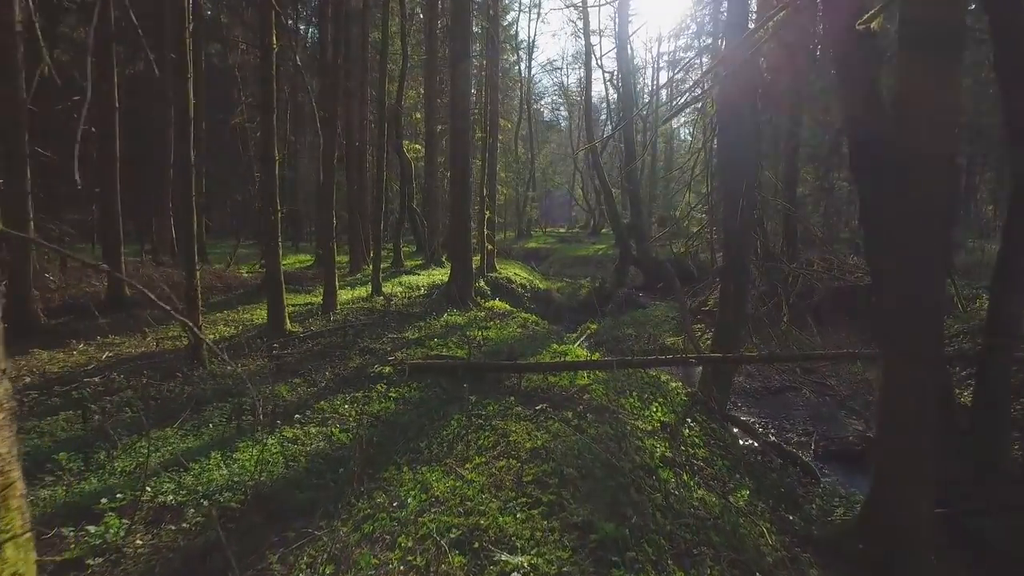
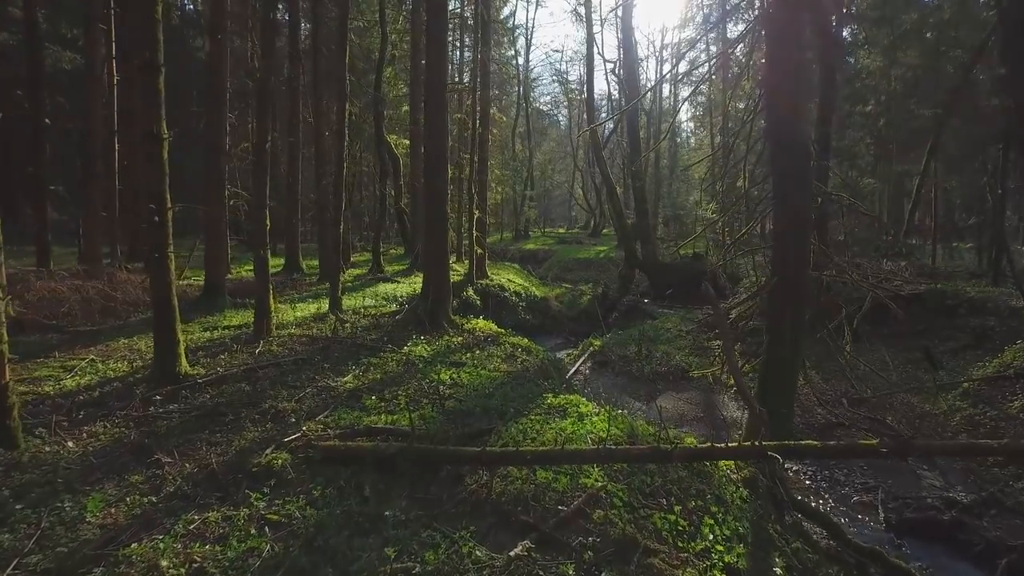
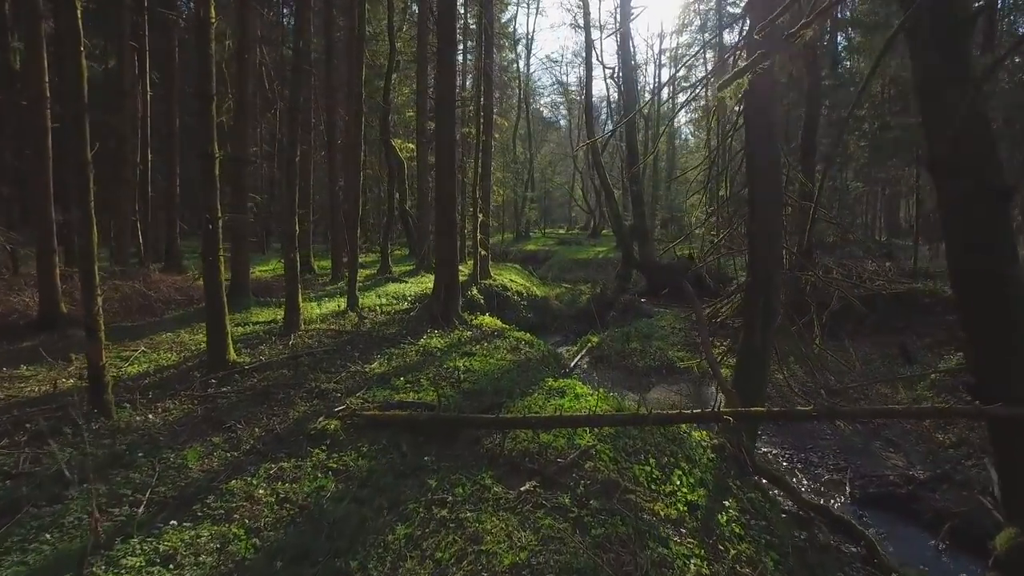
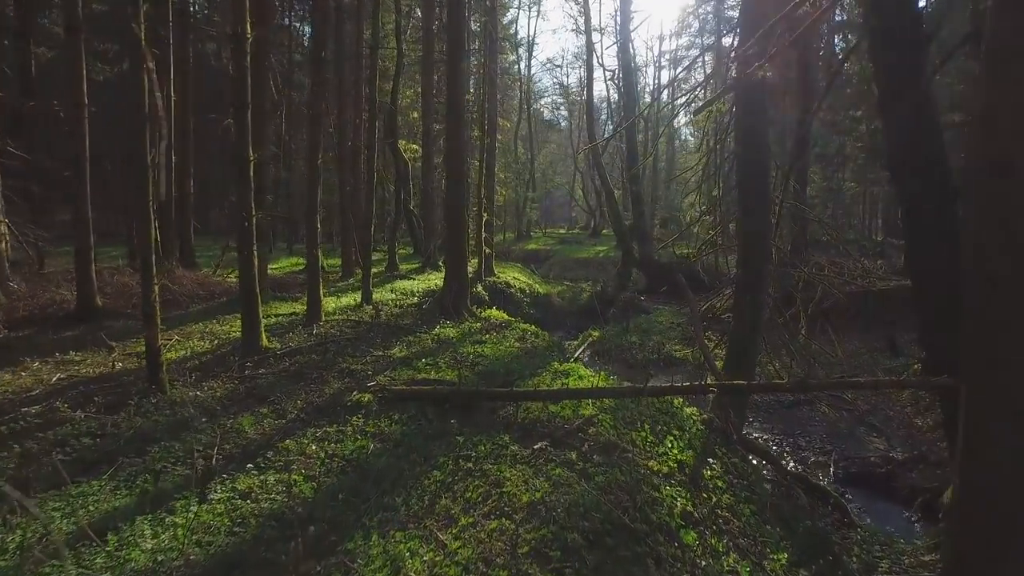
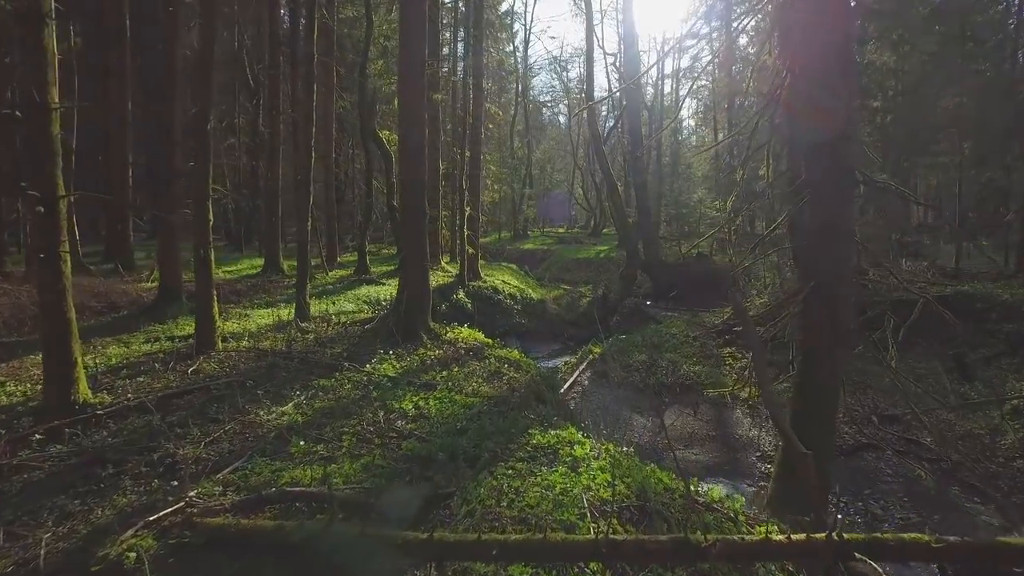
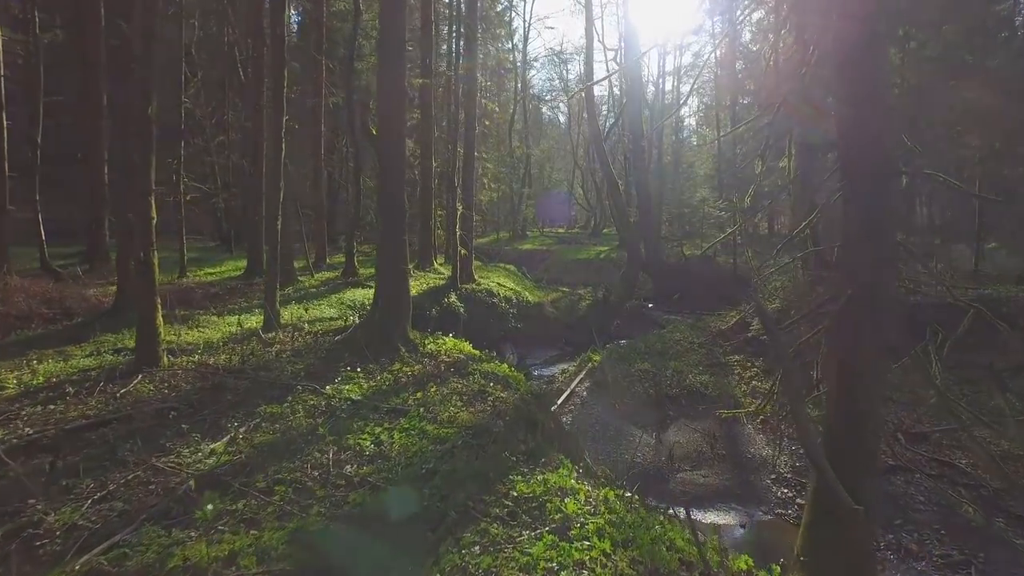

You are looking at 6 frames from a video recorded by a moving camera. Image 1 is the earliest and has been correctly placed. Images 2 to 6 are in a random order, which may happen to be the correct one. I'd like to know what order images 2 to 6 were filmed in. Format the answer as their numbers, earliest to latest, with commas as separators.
4, 3, 2, 5, 6
